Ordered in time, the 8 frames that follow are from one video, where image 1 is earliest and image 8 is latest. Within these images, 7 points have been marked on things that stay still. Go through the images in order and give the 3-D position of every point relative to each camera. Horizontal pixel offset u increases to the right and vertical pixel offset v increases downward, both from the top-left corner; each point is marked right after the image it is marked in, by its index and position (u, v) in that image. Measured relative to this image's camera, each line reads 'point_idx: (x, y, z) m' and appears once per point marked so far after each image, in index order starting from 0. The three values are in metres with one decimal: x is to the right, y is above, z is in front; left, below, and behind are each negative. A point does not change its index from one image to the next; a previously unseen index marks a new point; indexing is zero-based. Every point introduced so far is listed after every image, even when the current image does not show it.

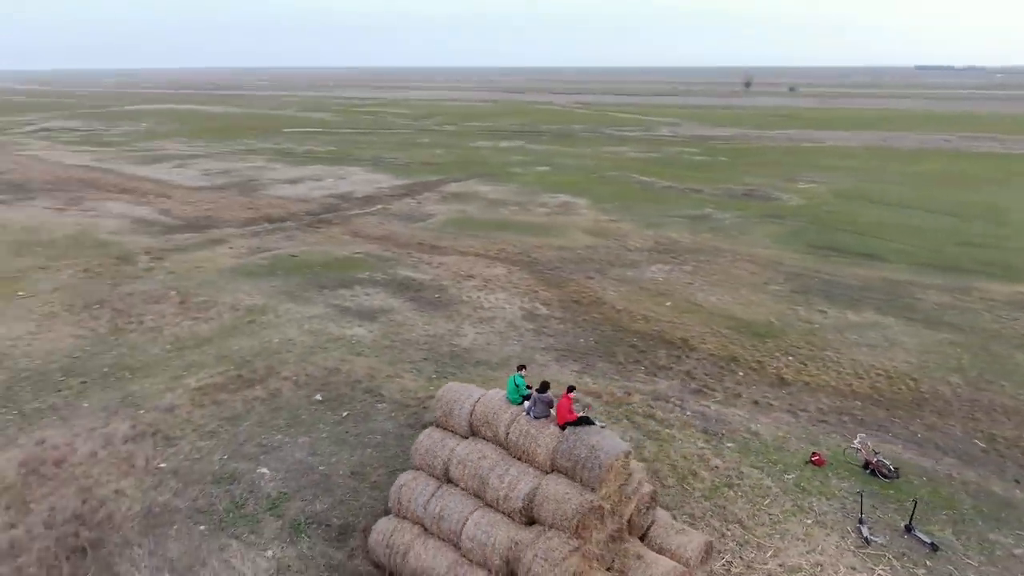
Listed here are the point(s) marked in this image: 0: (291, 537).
0: (-3.3, -3.7, +11.5) m
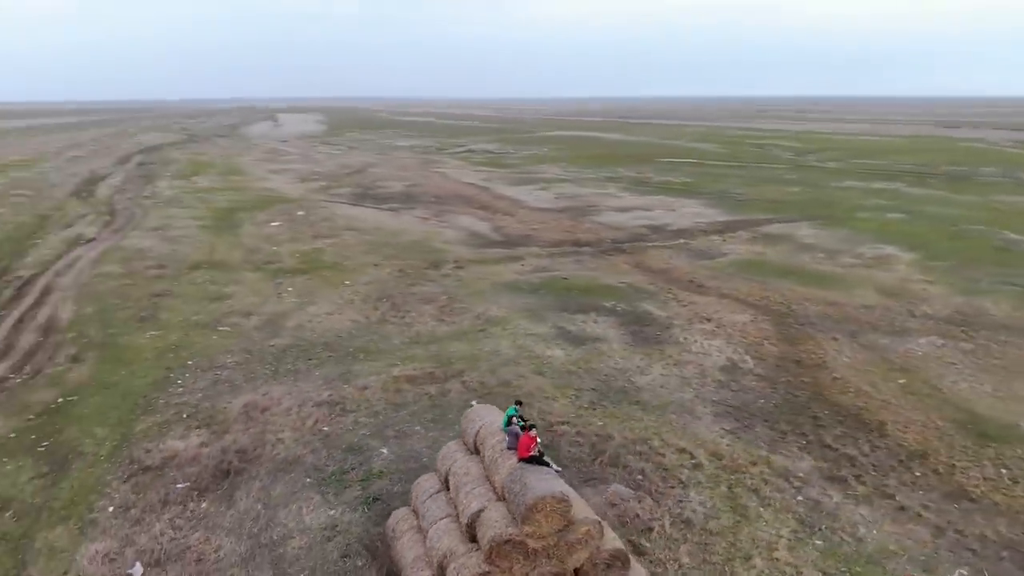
0: (-2.7, -3.8, +13.8) m
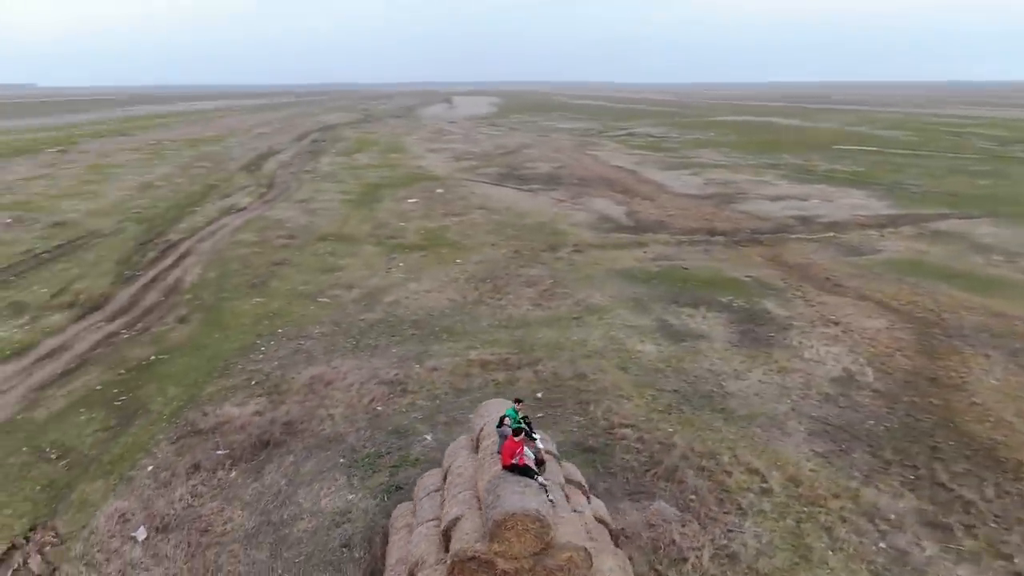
0: (-2.2, -3.4, +13.1) m
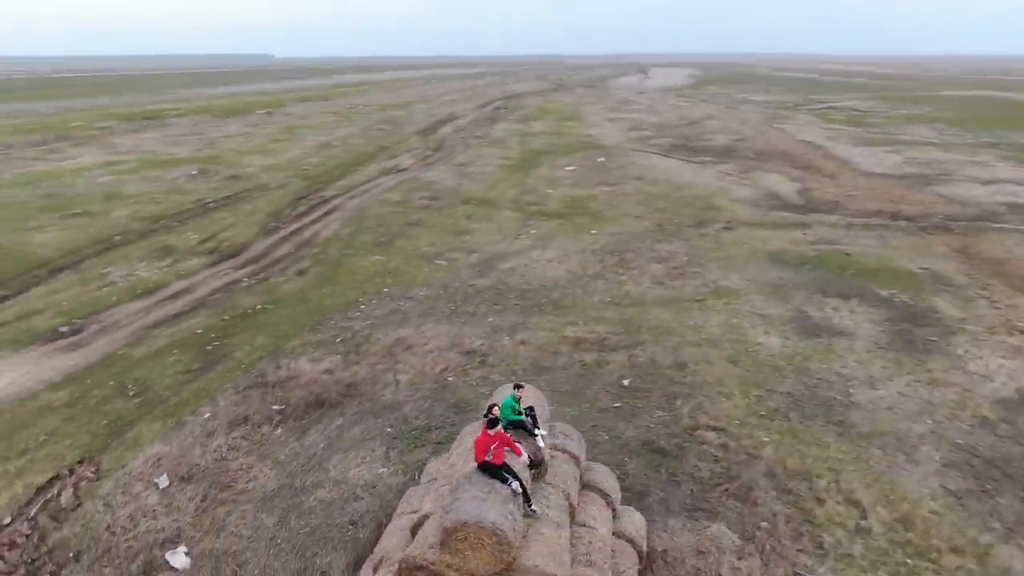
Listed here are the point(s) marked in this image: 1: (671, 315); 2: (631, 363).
0: (-1.6, -2.8, +12.1) m
1: (+4.0, -0.7, +19.5) m
2: (+2.5, -1.6, +16.3) m
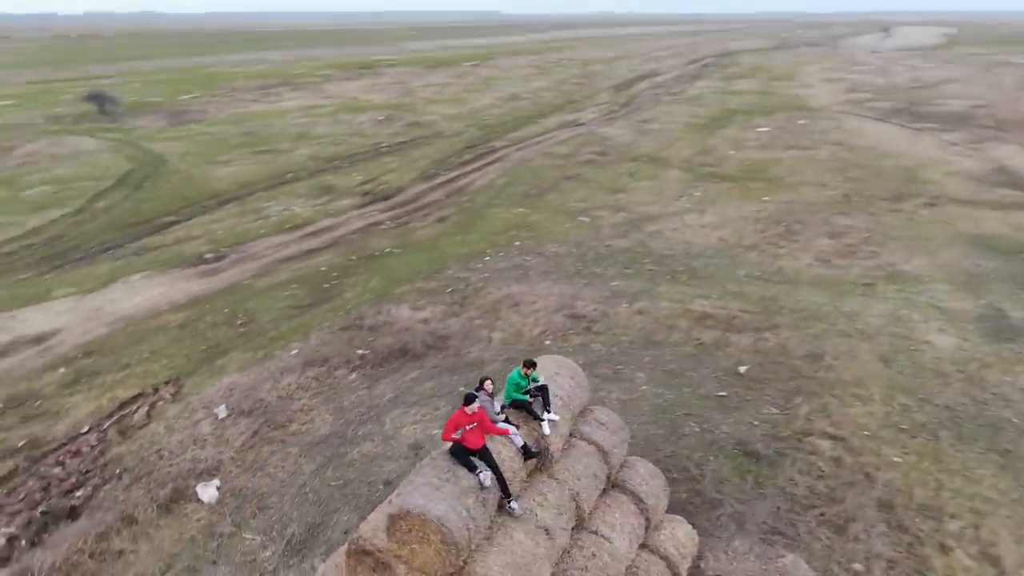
0: (-0.6, -2.1, +11.1) m
1: (+6.8, -0.2, +16.8) m
2: (+4.4, -1.1, +14.1) m
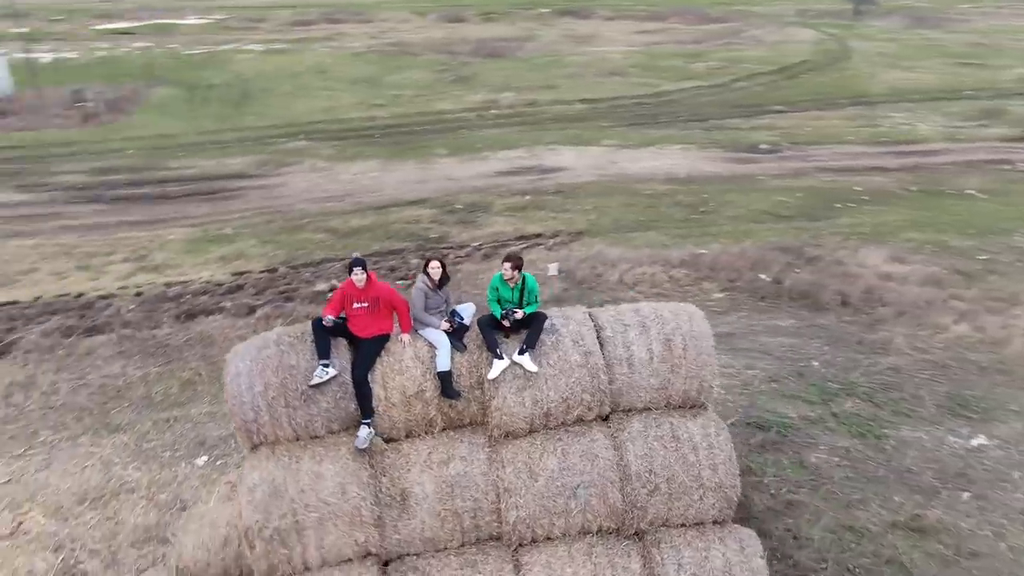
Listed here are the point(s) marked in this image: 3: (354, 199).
0: (+2.3, -1.2, +7.9) m
1: (+11.4, -2.5, +5.3) m
2: (+7.8, -2.3, +5.7) m
3: (-2.9, +1.7, +14.4) m
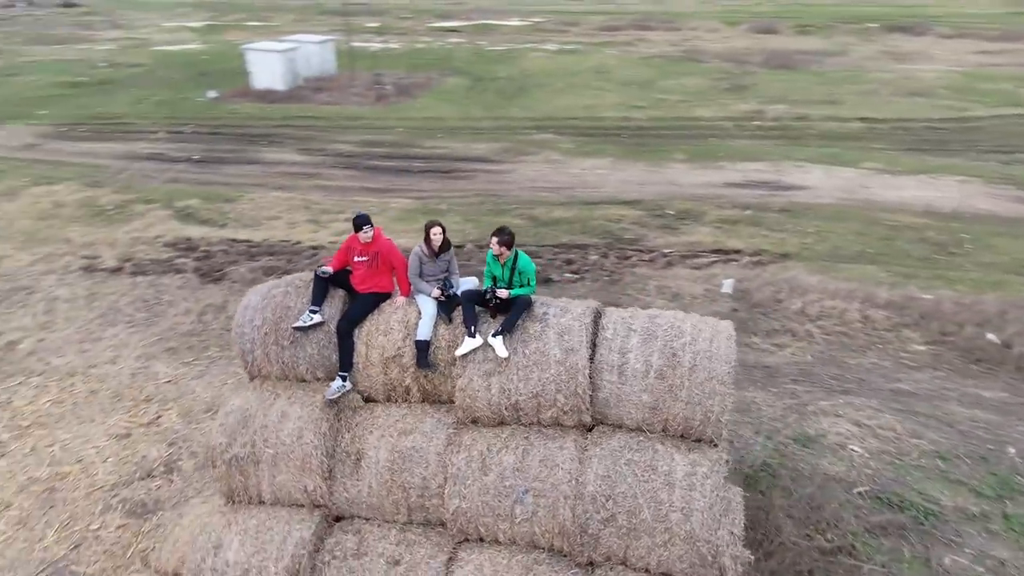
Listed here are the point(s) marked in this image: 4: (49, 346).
0: (+3.1, -1.6, +6.5) m
1: (+10.3, -4.2, +0.9) m
2: (+7.1, -3.4, +2.5) m
3: (+1.1, +1.8, +14.5) m
4: (-5.4, -0.7, +9.1) m
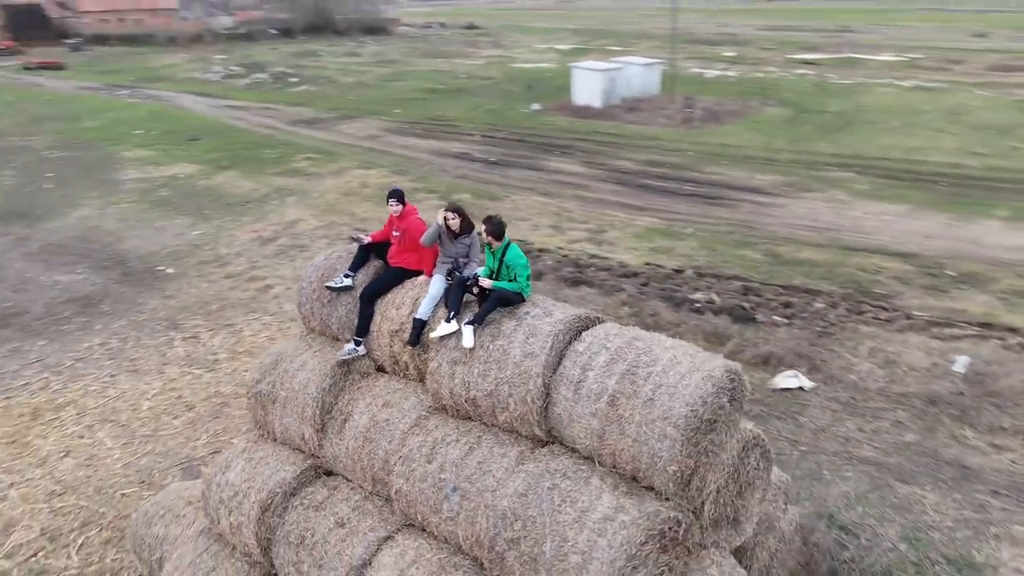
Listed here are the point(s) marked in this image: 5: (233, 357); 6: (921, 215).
0: (+3.3, -2.2, +4.9) m
1: (+7.0, -5.6, -3.3) m
2: (+4.9, -4.4, -0.4) m
3: (+5.4, +0.9, +12.9) m
4: (-3.1, -0.1, +10.8) m
5: (-3.2, -0.8, +9.0) m
6: (+7.4, +1.3, +14.0) m
